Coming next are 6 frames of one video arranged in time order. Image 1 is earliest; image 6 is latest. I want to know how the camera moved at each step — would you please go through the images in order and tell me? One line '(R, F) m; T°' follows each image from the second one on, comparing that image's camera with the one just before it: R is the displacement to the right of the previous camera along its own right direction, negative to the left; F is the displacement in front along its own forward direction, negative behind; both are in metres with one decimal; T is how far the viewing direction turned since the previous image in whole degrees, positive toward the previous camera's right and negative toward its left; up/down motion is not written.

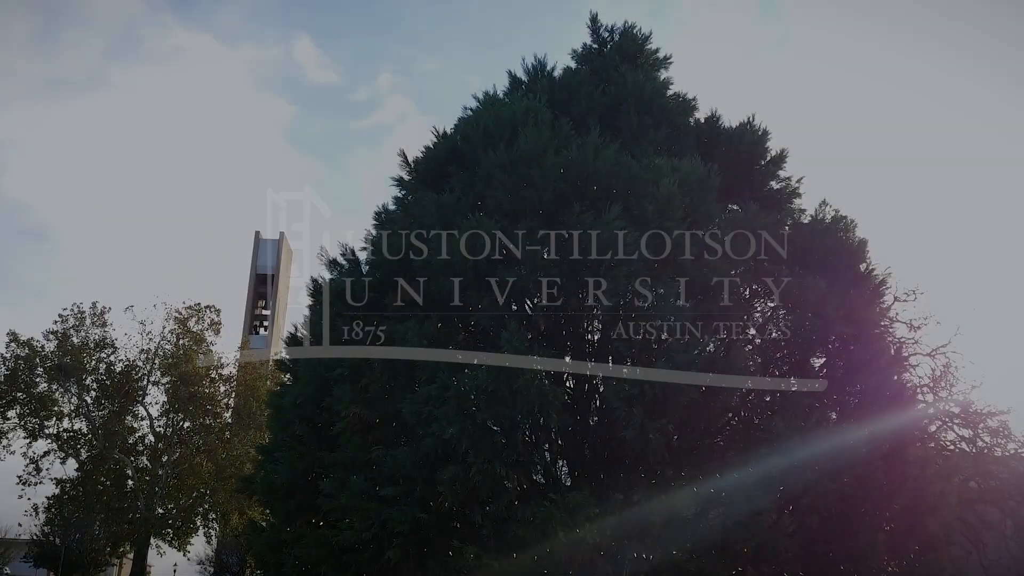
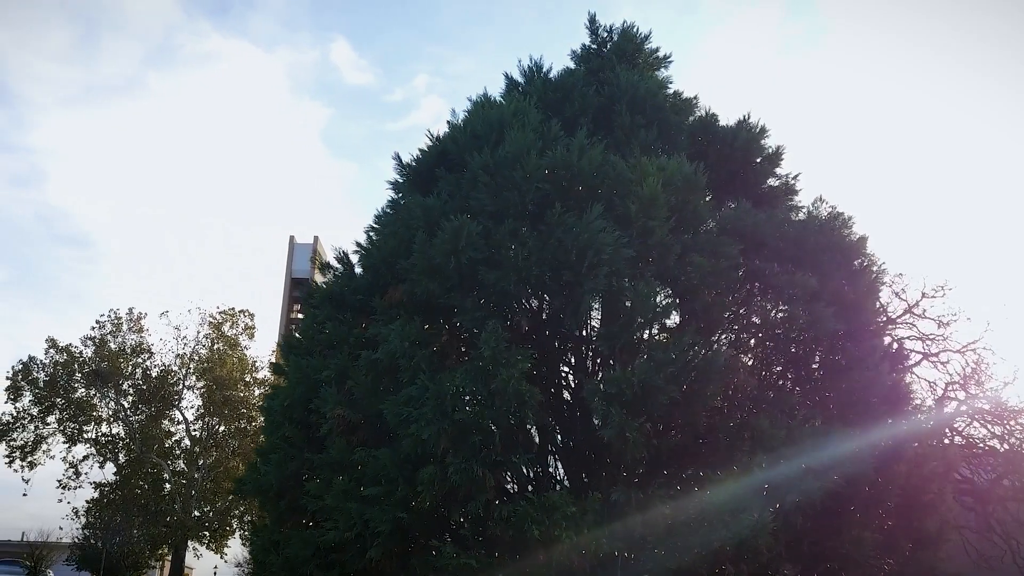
(+0.4, 0.0) m; -1°
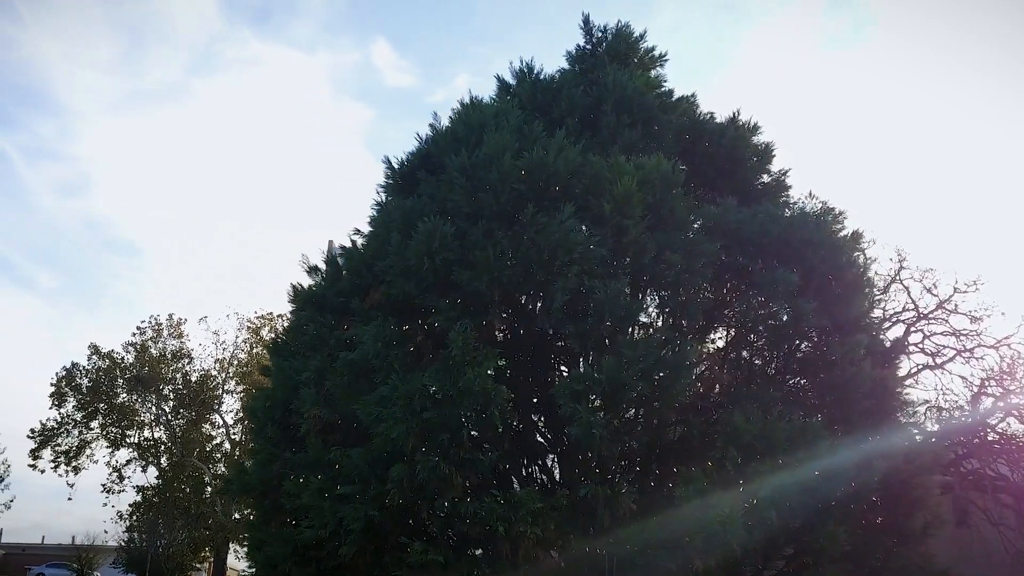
(+0.5, -0.1) m; -1°
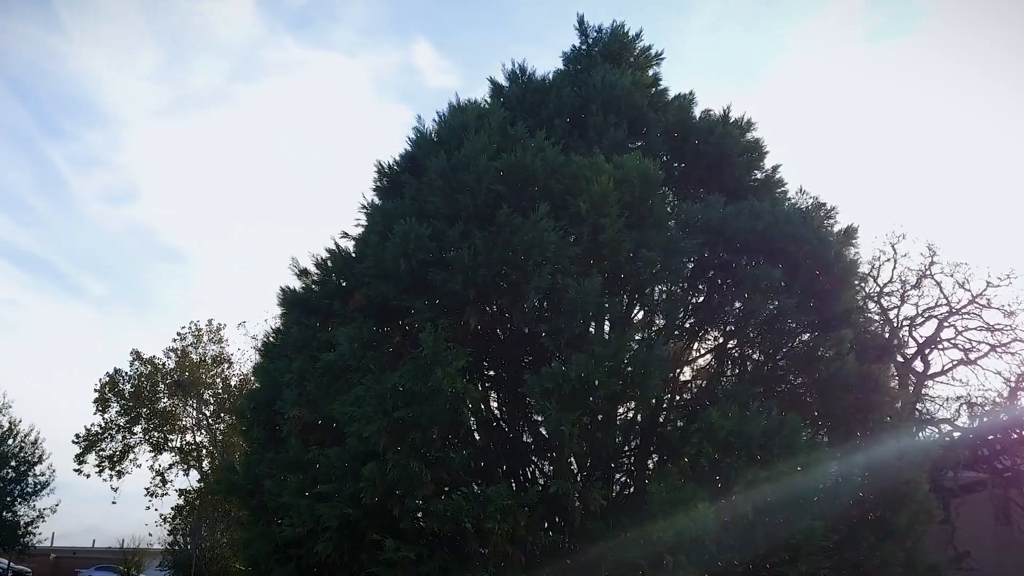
(+0.5, -0.1) m; -1°
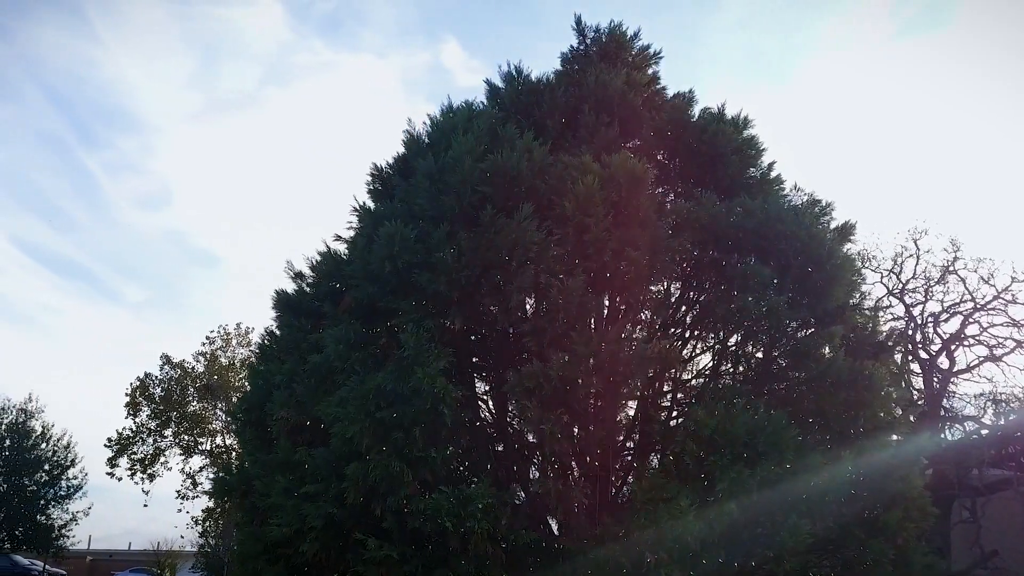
(+0.3, 0.0) m; -1°
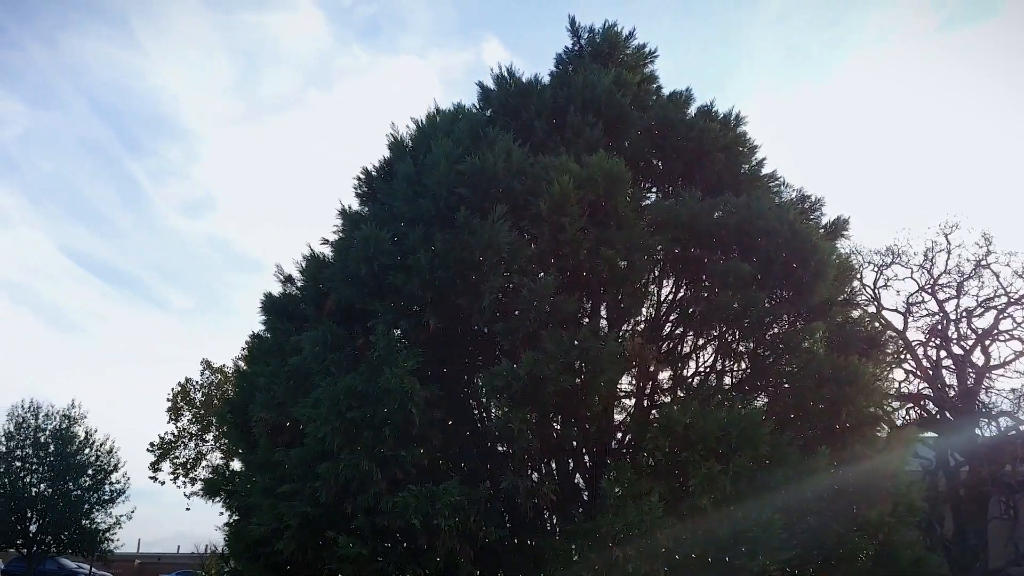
(+0.5, -0.1) m; -1°
